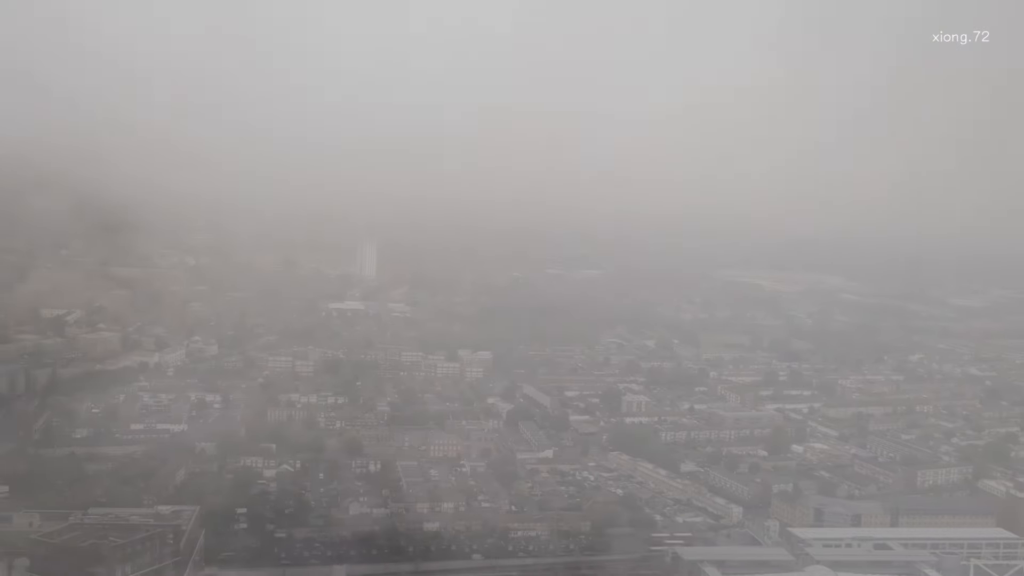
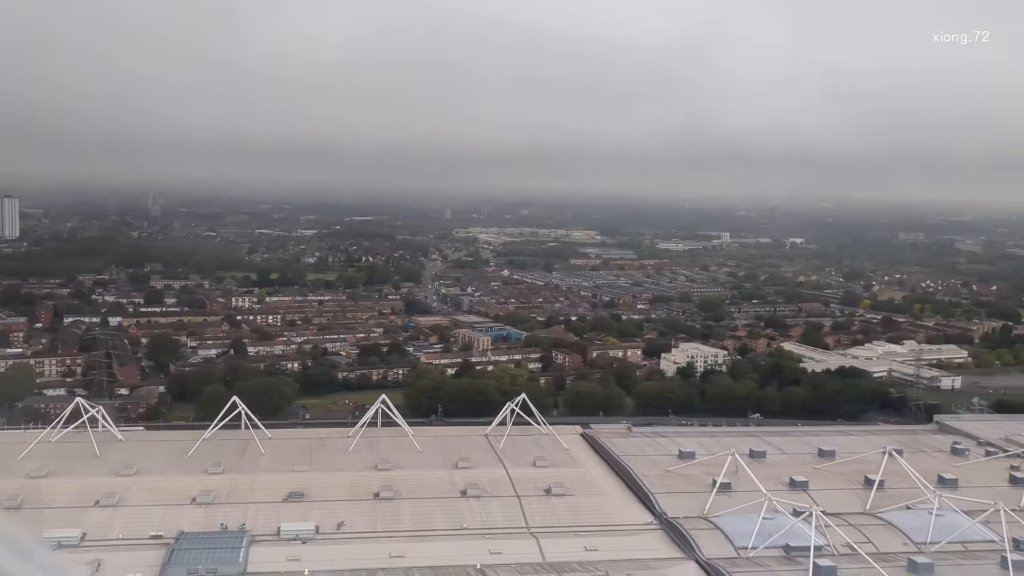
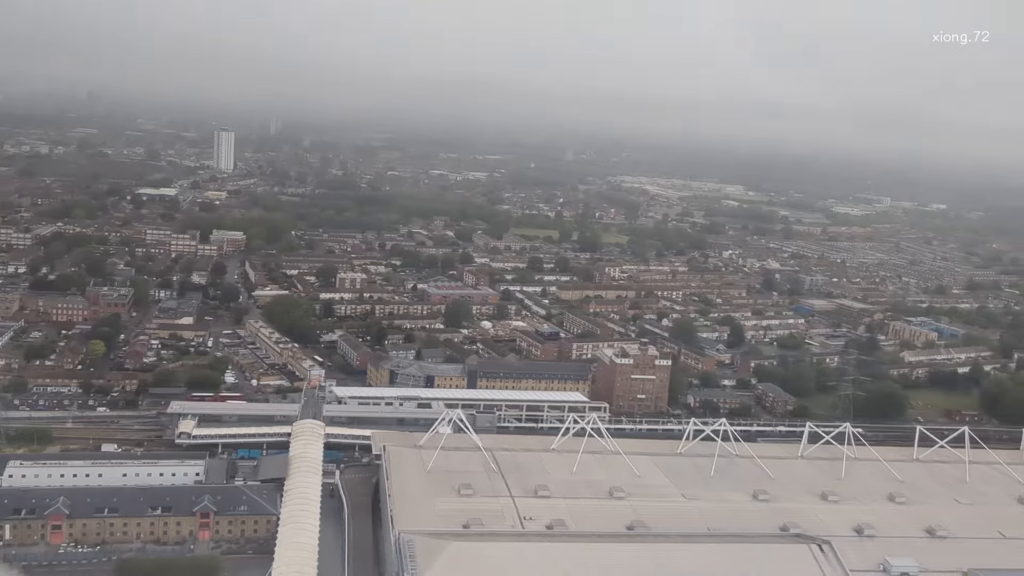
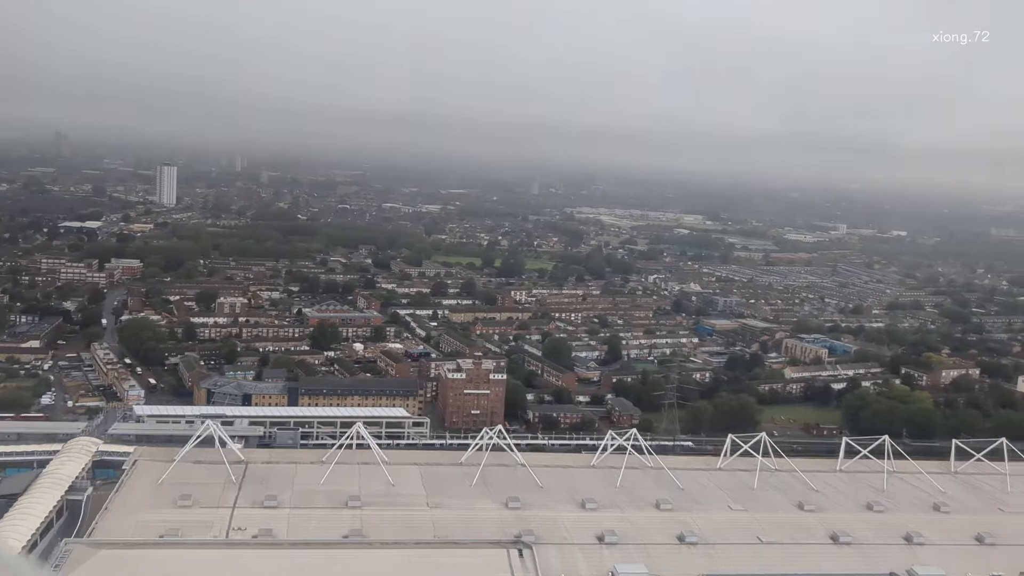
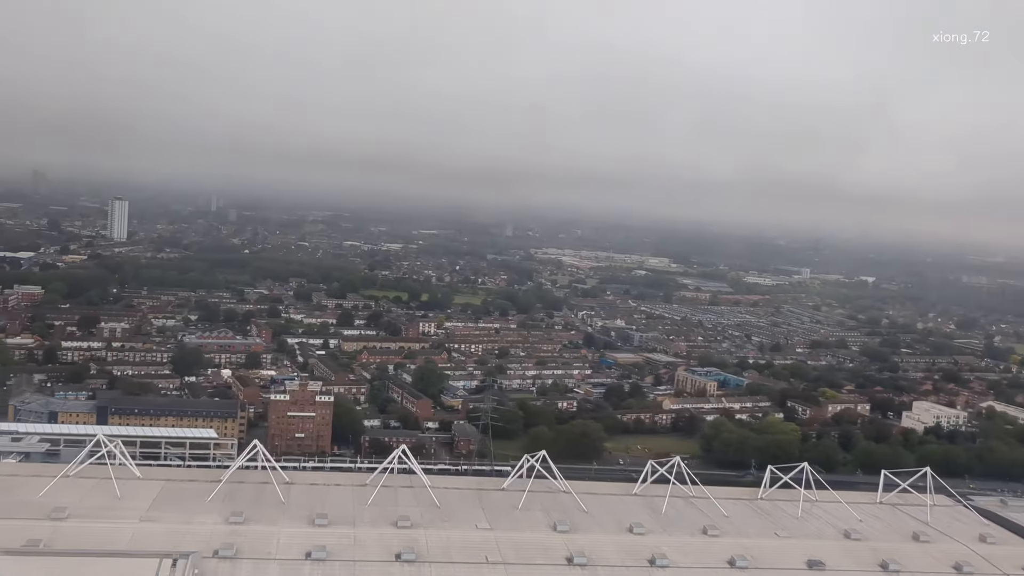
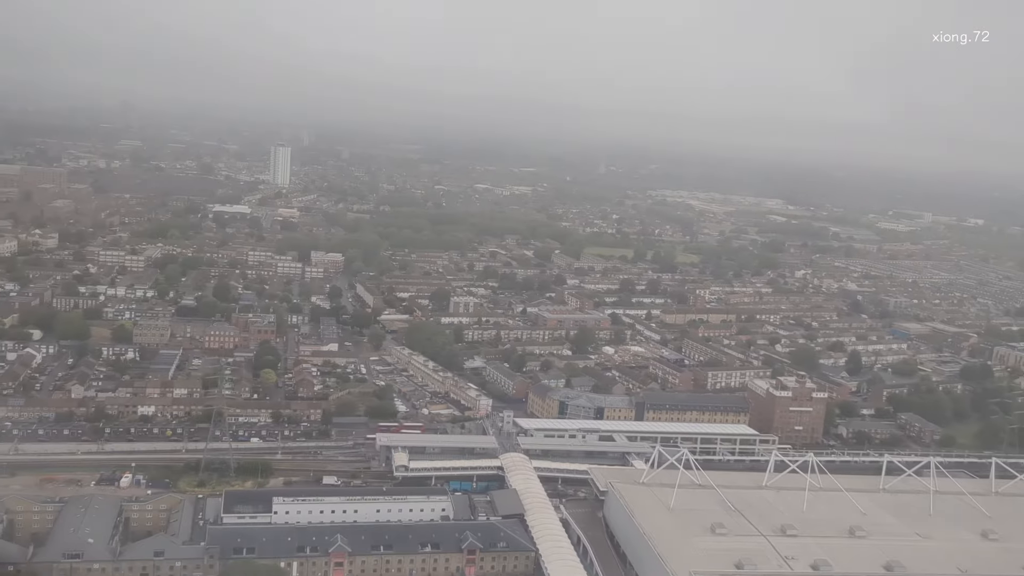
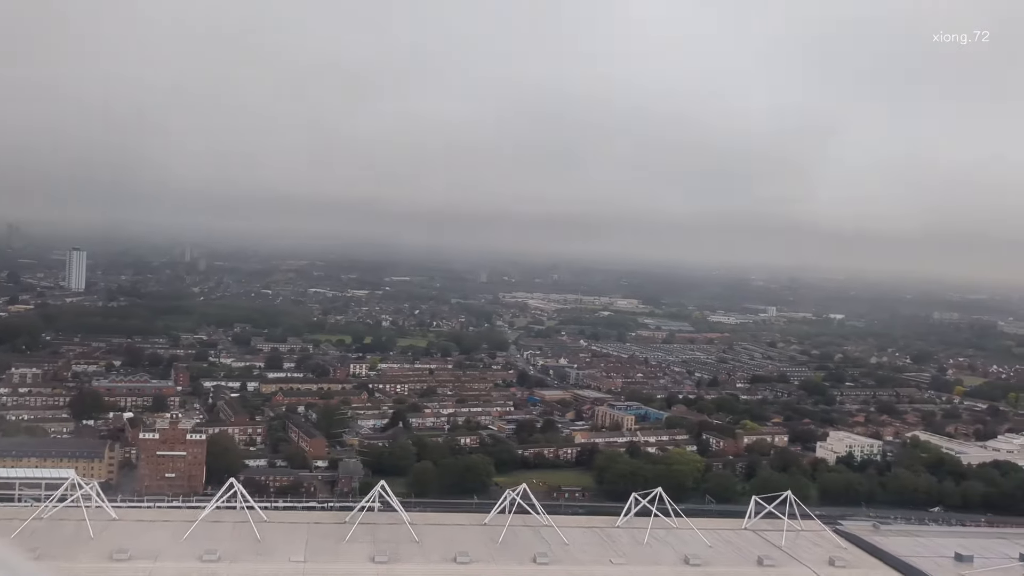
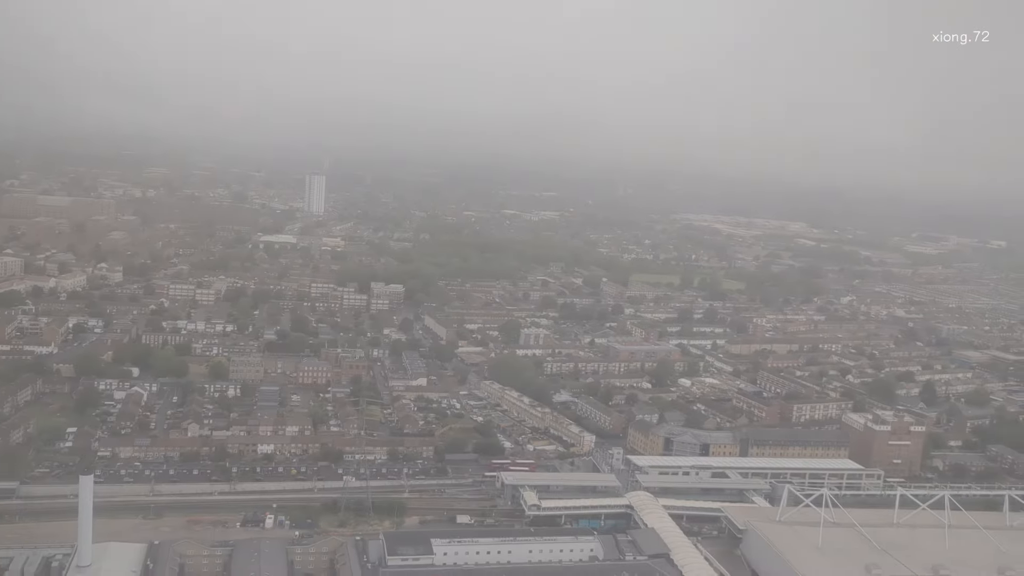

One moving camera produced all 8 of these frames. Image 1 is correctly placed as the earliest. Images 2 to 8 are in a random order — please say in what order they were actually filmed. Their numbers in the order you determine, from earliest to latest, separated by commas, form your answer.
8, 6, 3, 4, 5, 7, 2
